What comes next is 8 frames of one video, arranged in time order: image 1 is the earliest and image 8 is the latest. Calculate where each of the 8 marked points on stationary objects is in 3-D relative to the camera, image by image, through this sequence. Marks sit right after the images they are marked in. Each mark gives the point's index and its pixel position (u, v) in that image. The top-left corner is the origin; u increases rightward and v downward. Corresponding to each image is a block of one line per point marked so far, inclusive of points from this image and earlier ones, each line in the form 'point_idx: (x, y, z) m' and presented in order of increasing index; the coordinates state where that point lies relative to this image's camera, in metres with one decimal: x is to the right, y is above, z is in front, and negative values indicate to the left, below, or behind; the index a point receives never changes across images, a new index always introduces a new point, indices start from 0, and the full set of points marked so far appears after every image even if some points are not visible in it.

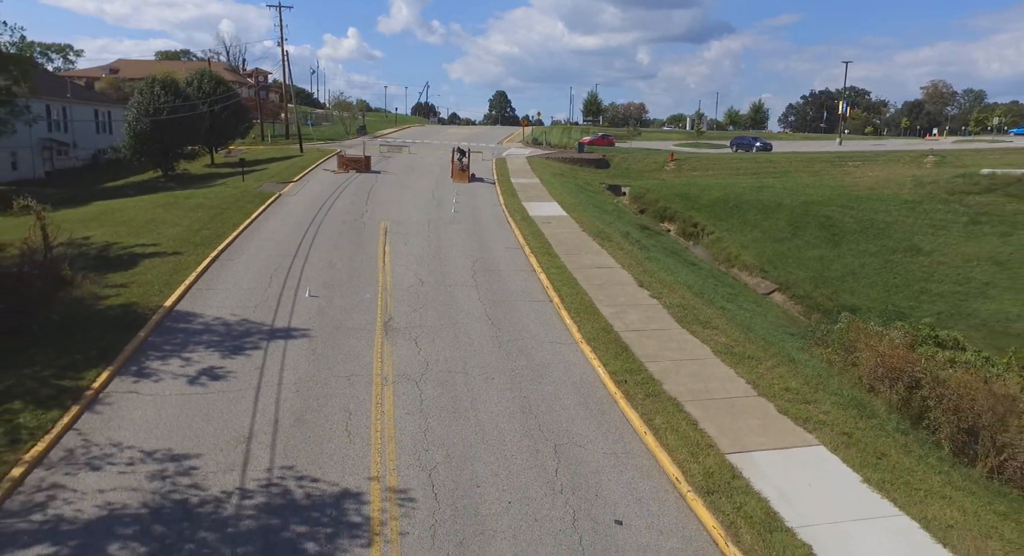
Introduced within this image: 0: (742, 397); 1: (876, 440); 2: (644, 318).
0: (+3.4, -1.7, +10.4) m
1: (+4.7, -2.1, +9.2) m
2: (+2.5, -0.8, +13.6) m
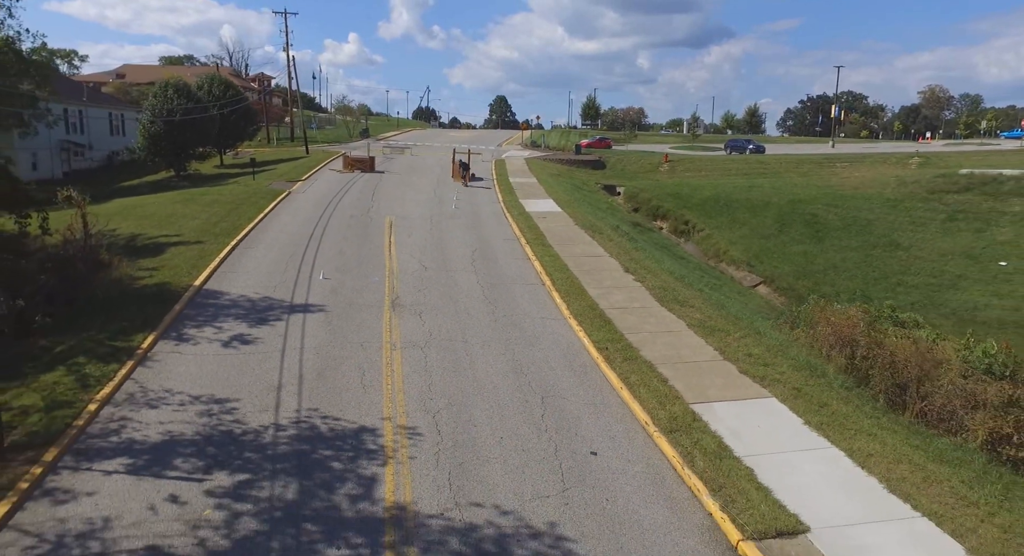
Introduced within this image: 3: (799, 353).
0: (+3.3, -1.4, +11.8) m
1: (+4.6, -1.7, +10.6) m
2: (+2.4, -0.4, +15.0) m
3: (+5.1, -1.3, +12.5) m
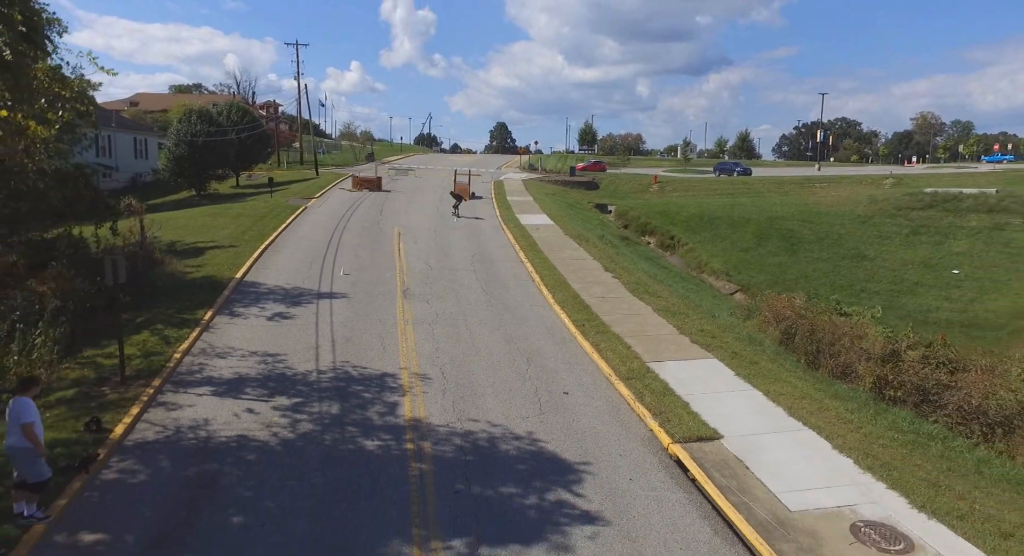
0: (+3.2, -1.1, +14.3) m
1: (+4.5, -1.4, +13.0) m
2: (+2.3, -0.3, +17.5) m
3: (+4.9, -1.1, +15.0) m
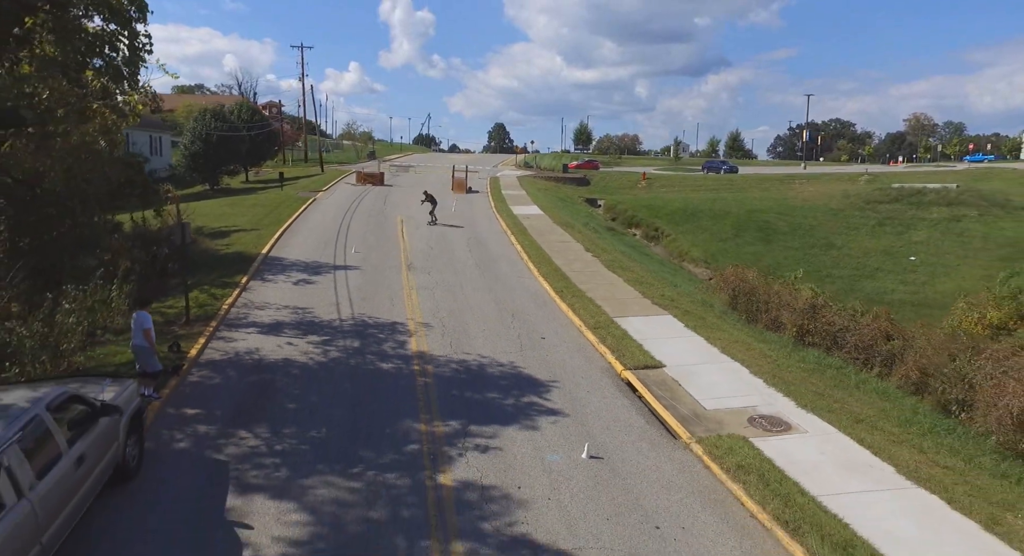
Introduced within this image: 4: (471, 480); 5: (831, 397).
0: (+2.9, -0.5, +16.8) m
1: (+4.2, -0.8, +15.6) m
2: (+2.0, +0.4, +20.0) m
3: (+4.7, -0.4, +17.5) m
4: (-0.5, -2.2, +7.9) m
5: (+4.9, -1.8, +10.8) m
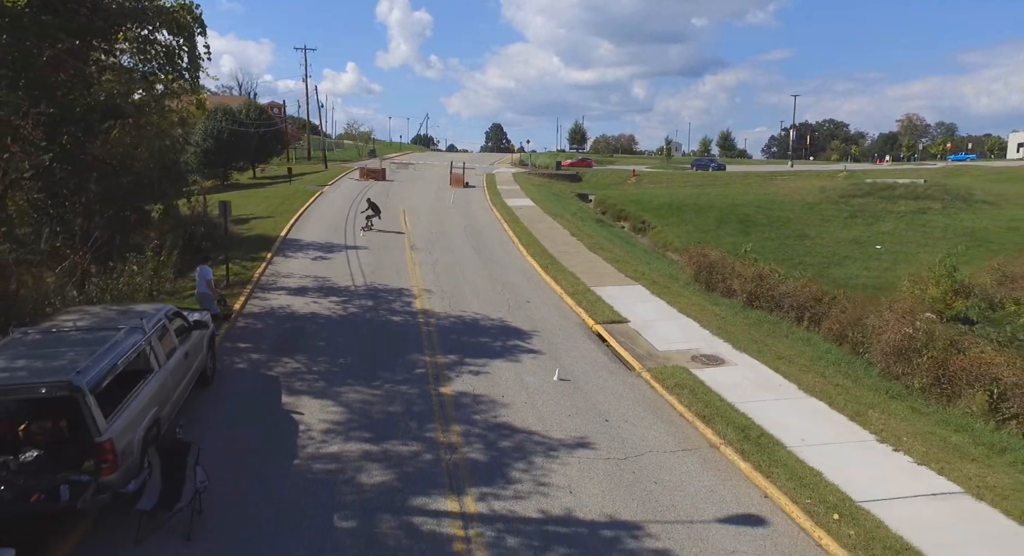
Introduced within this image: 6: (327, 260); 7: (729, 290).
0: (+2.7, +0.2, +19.2) m
1: (+4.0, -0.2, +17.9) m
2: (+1.8, +1.0, +22.4) m
3: (+4.4, +0.2, +19.9) m
4: (-0.7, -1.6, +10.2) m
5: (+4.7, -1.1, +13.1) m
6: (-4.9, +0.5, +18.5) m
7: (+5.3, -0.3, +17.1) m
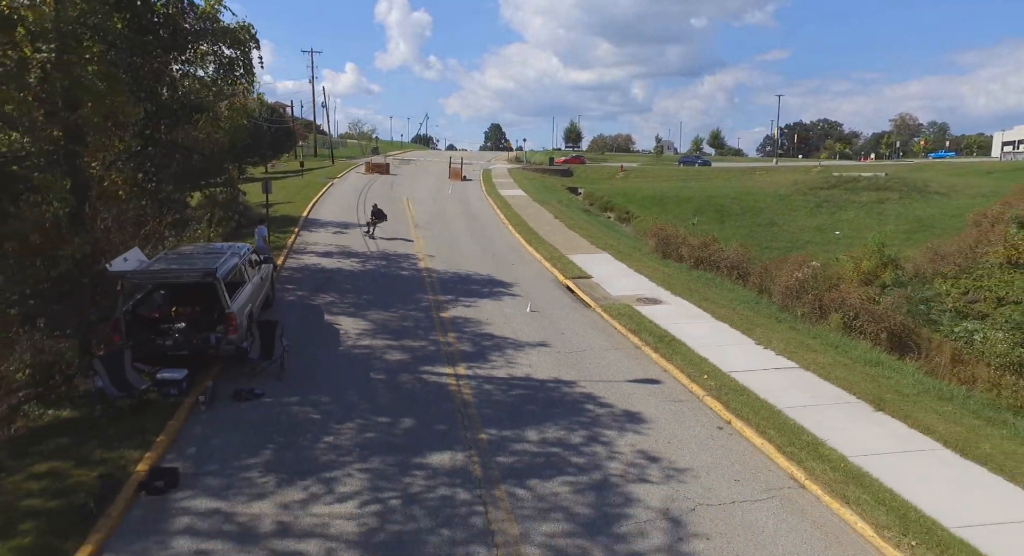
0: (+2.3, +1.0, +22.6) m
1: (+3.6, +0.7, +21.4) m
2: (+1.4, +1.9, +25.8) m
3: (+4.1, +1.1, +23.3) m
4: (-1.0, -0.7, +13.7) m
5: (+4.3, -0.2, +16.6) m
6: (-5.2, +1.4, +22.0) m
7: (+4.9, +0.6, +20.5) m
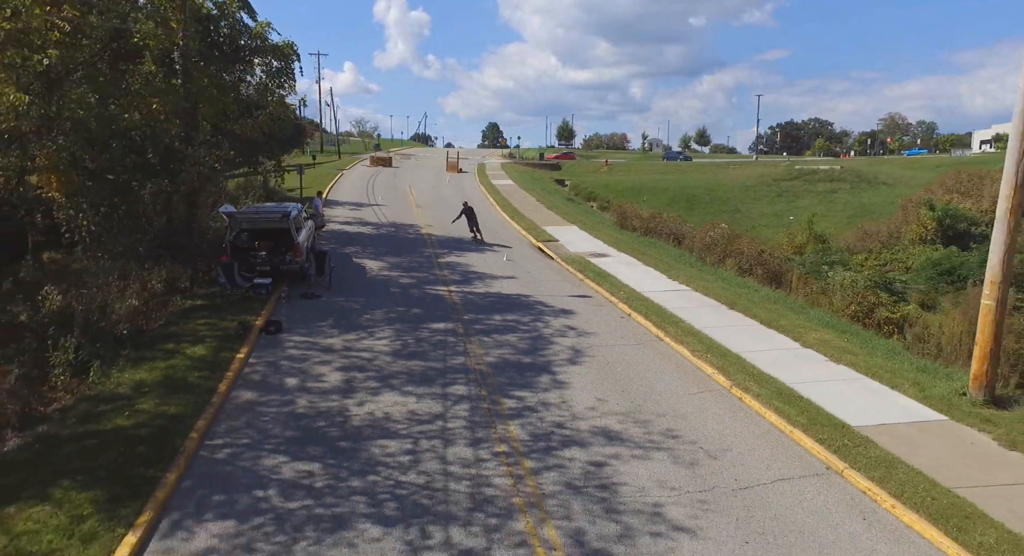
0: (+1.8, +2.2, +27.2) m
1: (+3.1, +1.9, +26.0) m
2: (+0.9, +3.0, +30.4) m
3: (+3.5, +2.2, +28.0) m
4: (-1.6, +0.4, +18.3) m
5: (+3.8, +0.9, +21.2) m
6: (-5.8, +2.5, +26.6) m
7: (+4.4, +1.7, +25.1) m
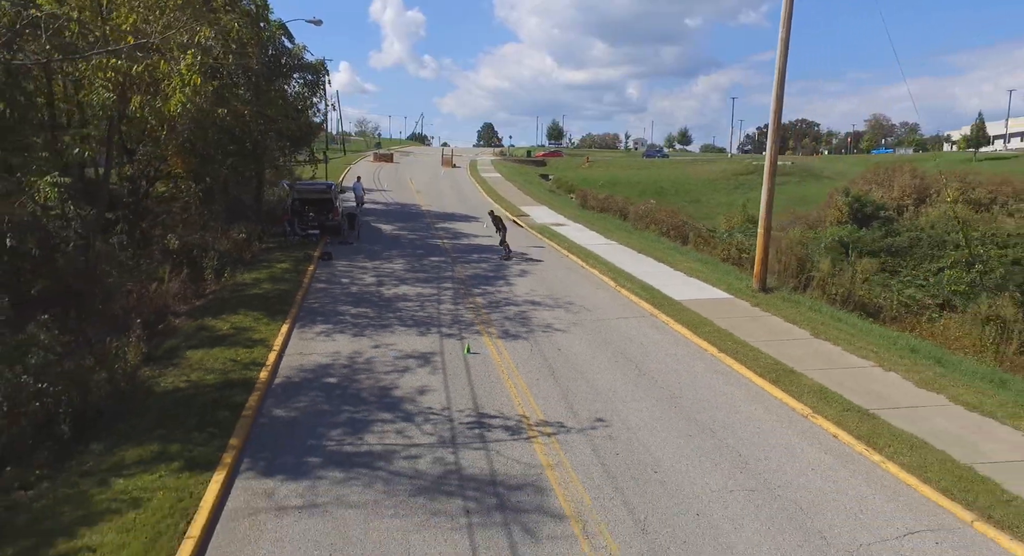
0: (+1.0, +3.5, +33.2) m
1: (+2.3, +3.2, +32.0) m
2: (0.0, +4.3, +36.4) m
3: (+2.7, +3.5, +34.0) m
4: (-2.3, +1.7, +24.3) m
5: (+3.0, +2.2, +27.2) m
6: (-6.6, +3.8, +32.5) m
7: (+3.6, +3.0, +31.2) m
